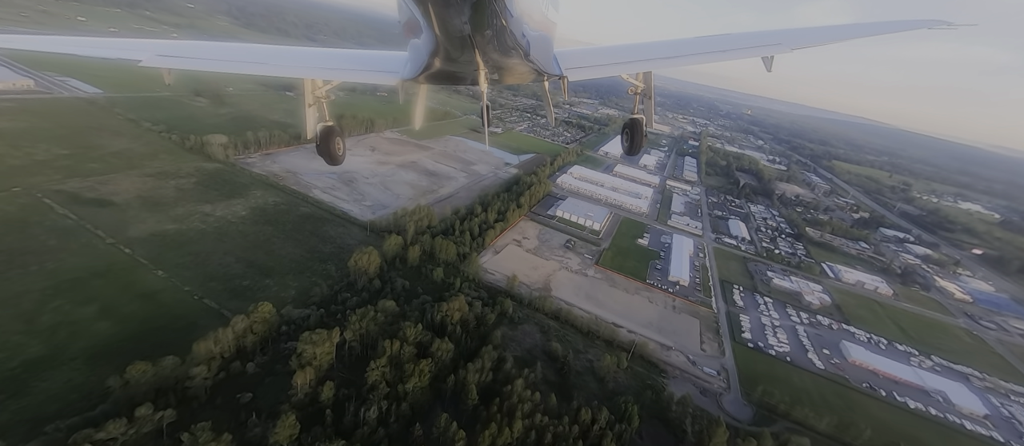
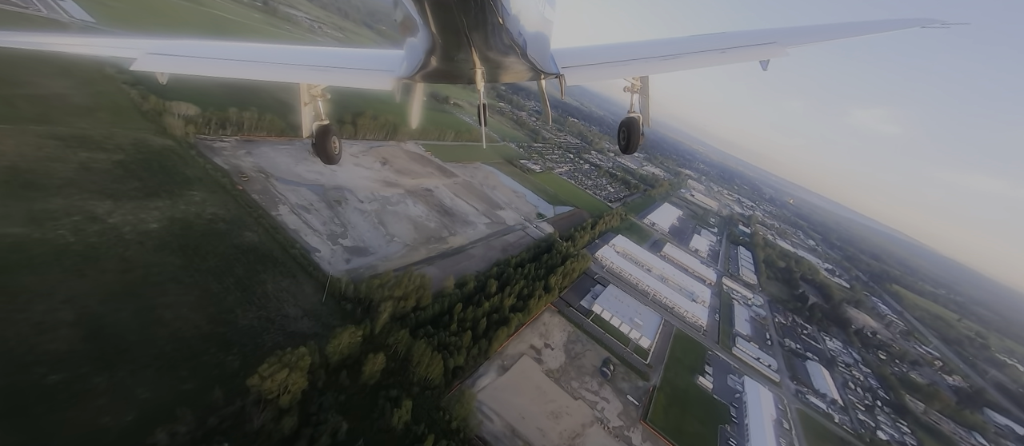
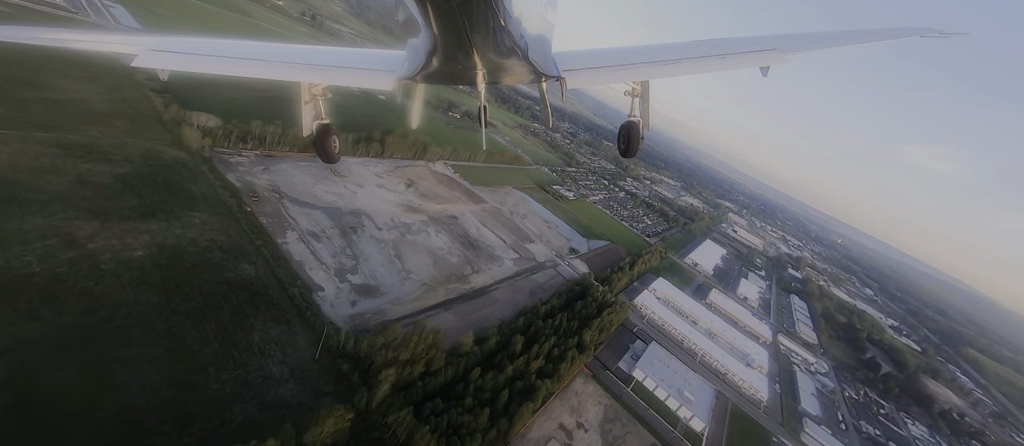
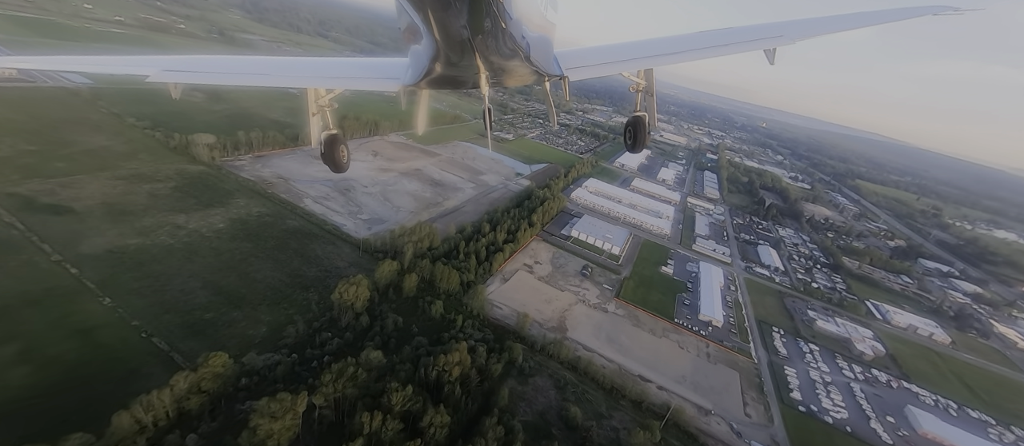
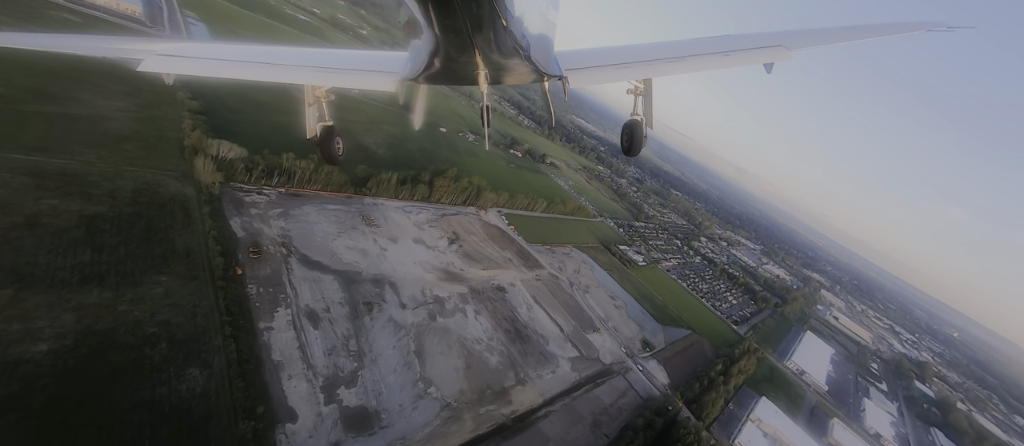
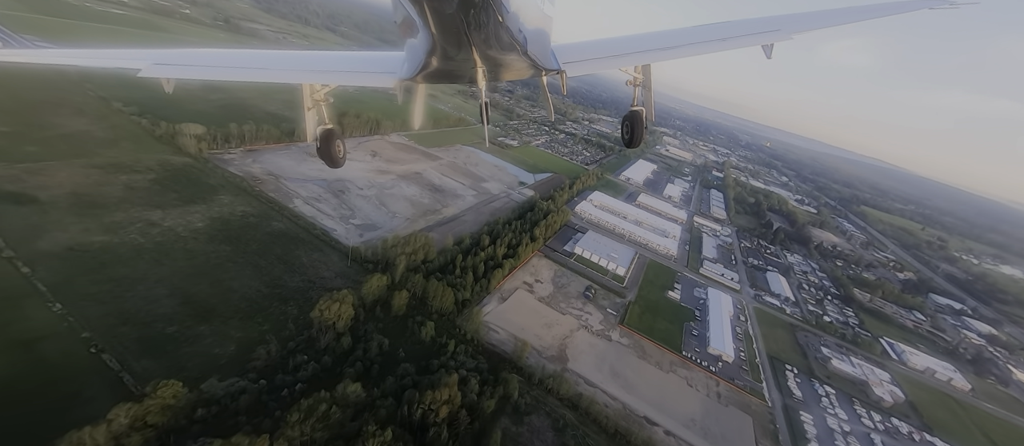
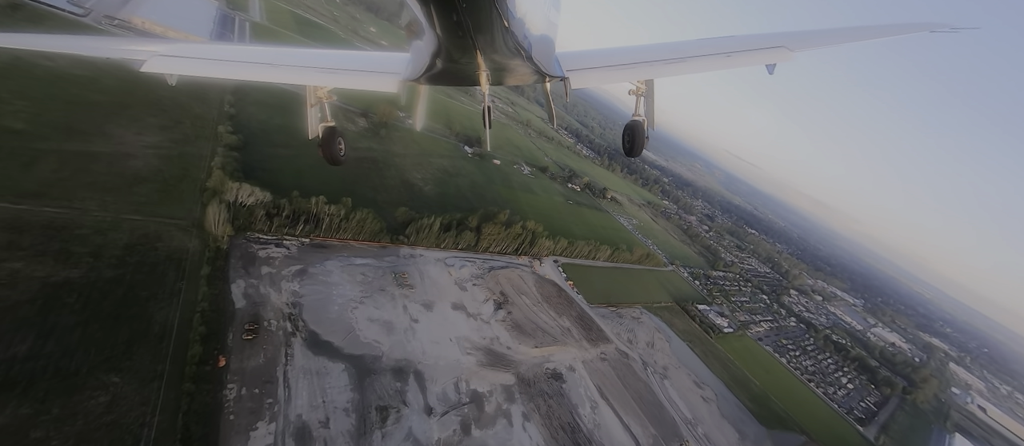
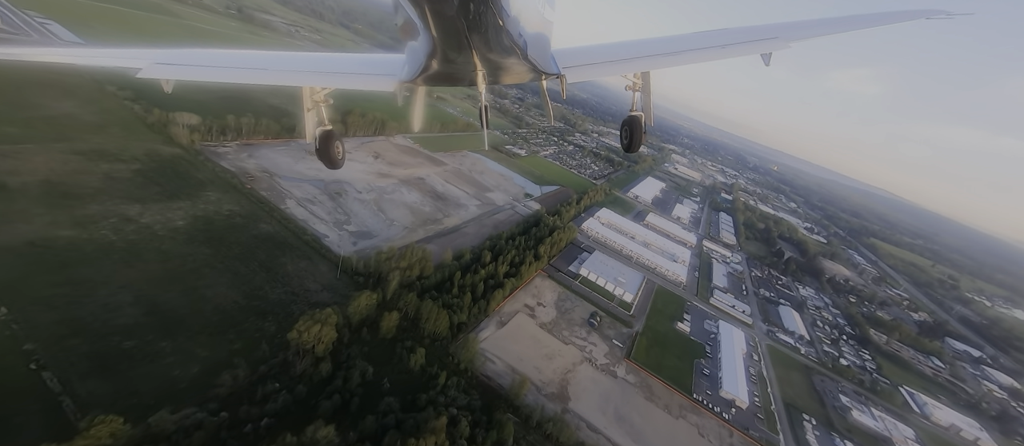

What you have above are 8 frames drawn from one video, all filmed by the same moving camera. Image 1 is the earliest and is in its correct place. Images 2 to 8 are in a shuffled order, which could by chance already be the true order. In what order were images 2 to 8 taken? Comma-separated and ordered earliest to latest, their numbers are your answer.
4, 6, 8, 2, 3, 5, 7
